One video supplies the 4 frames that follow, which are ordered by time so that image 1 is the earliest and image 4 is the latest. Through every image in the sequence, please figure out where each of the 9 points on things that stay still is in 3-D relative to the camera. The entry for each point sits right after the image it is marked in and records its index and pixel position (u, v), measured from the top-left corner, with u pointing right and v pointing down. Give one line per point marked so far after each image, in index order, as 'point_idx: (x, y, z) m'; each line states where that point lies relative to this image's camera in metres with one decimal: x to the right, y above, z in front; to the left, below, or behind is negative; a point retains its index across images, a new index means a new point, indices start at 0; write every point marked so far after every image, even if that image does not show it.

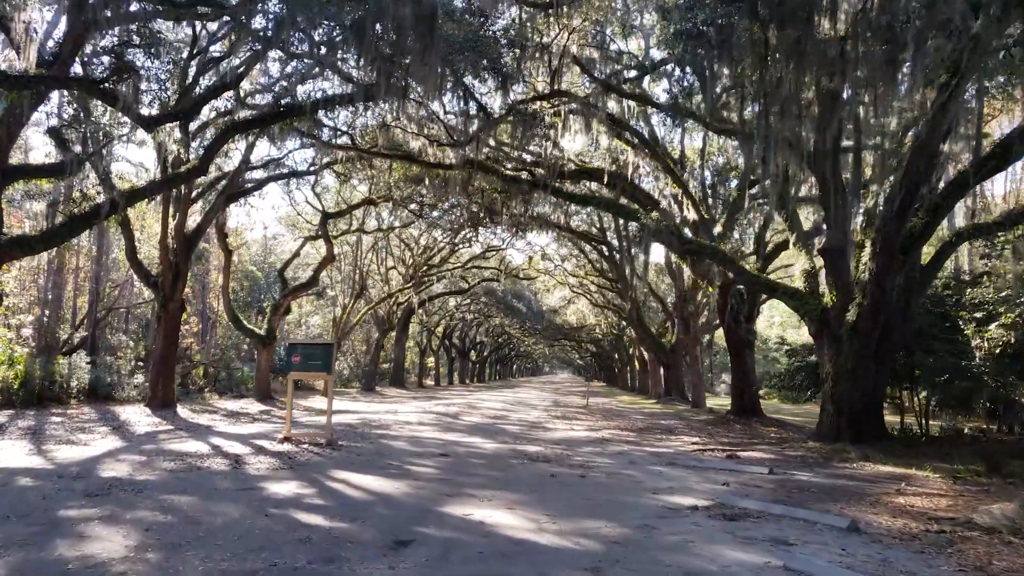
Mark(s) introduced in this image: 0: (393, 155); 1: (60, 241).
0: (-2.8, +3.2, +17.4) m
1: (-7.5, +0.8, +12.3) m
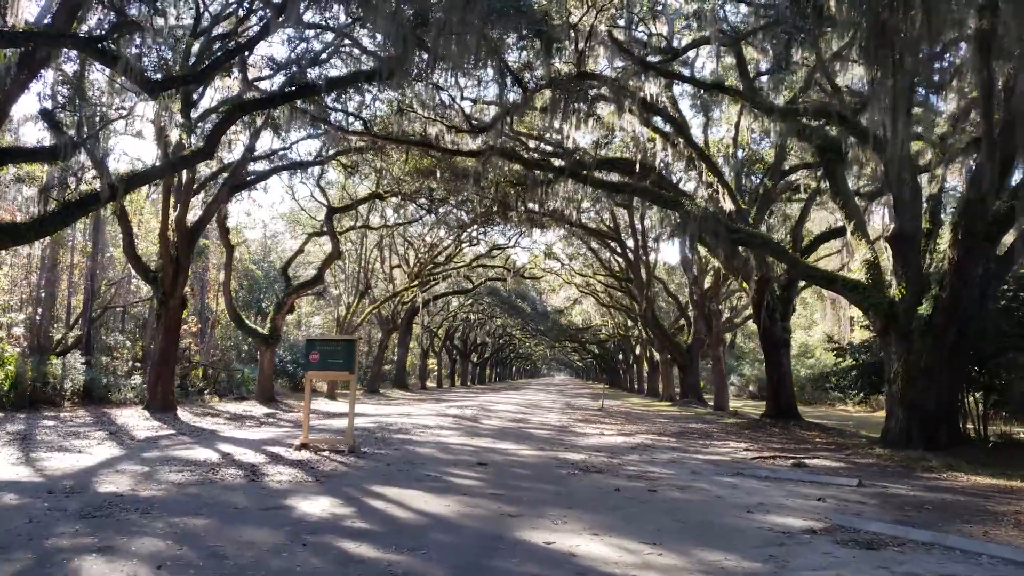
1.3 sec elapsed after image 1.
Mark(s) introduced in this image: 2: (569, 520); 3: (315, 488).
0: (-2.3, +3.3, +16.4) m
1: (-7.0, +0.9, +11.2) m
2: (+0.4, -1.6, +5.2) m
3: (-1.7, -1.7, +6.4) m
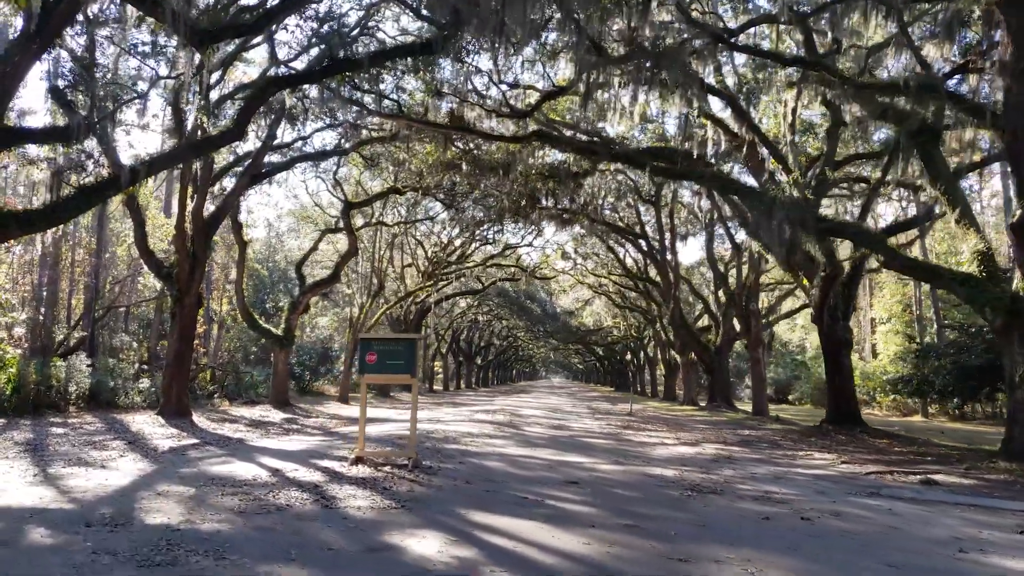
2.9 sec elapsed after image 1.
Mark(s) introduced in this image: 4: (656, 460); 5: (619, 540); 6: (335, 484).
0: (-1.4, +3.3, +15.3) m
1: (-6.1, +1.0, +10.1) m
2: (+1.4, -1.6, +4.1) m
3: (-0.7, -1.6, +5.3) m
4: (+1.9, -2.3, +9.9) m
5: (+0.7, -1.6, +4.8) m
6: (-1.6, -1.8, +6.8) m
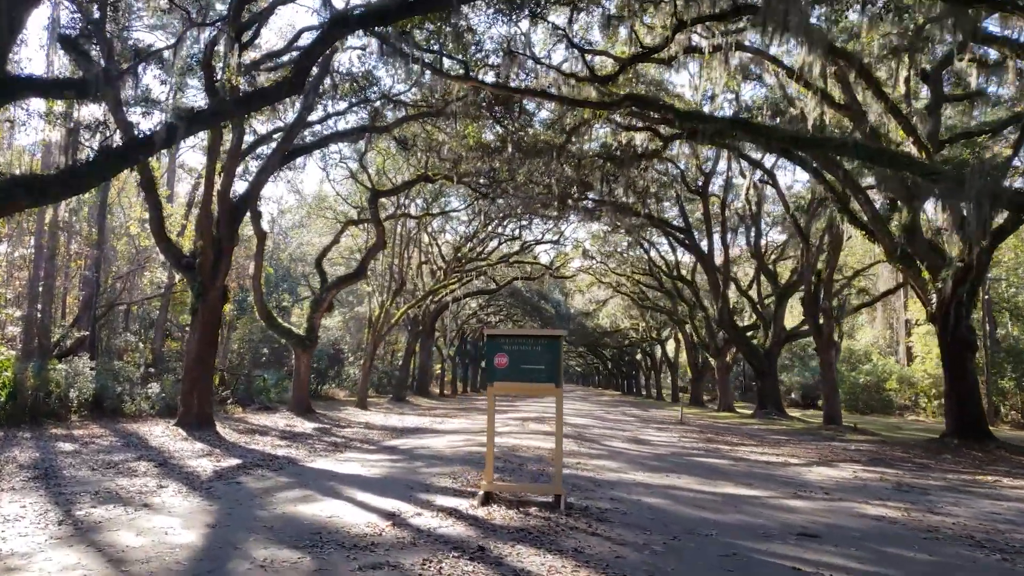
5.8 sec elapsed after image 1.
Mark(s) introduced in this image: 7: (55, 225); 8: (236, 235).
0: (0.0, +3.5, +13.3) m
1: (-4.6, +1.2, +8.0) m
2: (+2.9, -1.4, +2.2) m
3: (+0.8, -1.5, +3.3) m
4: (+3.4, -2.2, +7.9) m
5: (+2.3, -1.5, +2.9) m
6: (-0.1, -1.6, +4.8) m
7: (-11.5, +1.6, +18.8) m
8: (-5.4, +1.0, +14.3) m
